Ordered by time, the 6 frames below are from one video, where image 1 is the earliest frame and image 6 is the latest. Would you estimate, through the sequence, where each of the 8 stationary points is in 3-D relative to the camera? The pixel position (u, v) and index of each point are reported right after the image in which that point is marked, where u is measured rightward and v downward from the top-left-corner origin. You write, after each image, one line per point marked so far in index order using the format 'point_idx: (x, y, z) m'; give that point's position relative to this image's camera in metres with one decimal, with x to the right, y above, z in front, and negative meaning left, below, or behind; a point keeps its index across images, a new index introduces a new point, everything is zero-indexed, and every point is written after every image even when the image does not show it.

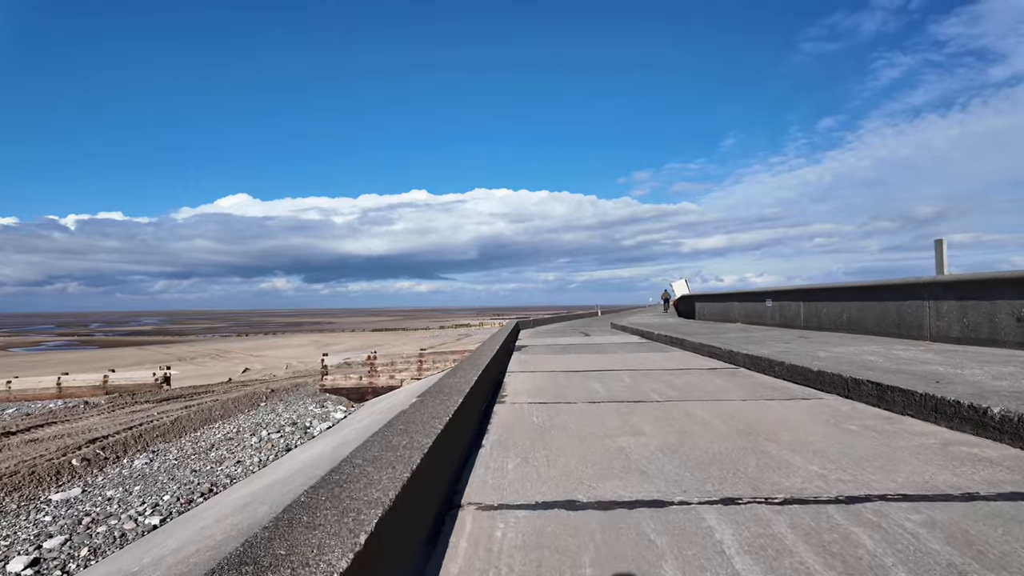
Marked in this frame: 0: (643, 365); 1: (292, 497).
0: (+2.1, -1.2, +10.1) m
1: (-2.1, -2.0, +6.2) m
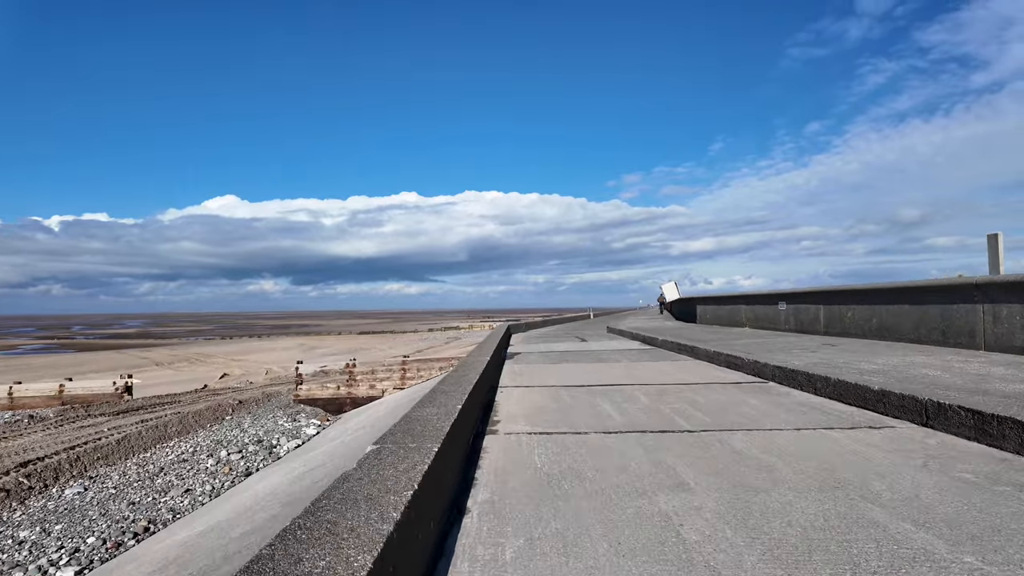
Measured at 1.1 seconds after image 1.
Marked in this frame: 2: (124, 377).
0: (+2.0, -1.2, +8.8) m
1: (-2.2, -2.0, +4.8) m
2: (-11.3, -2.6, +18.7) m
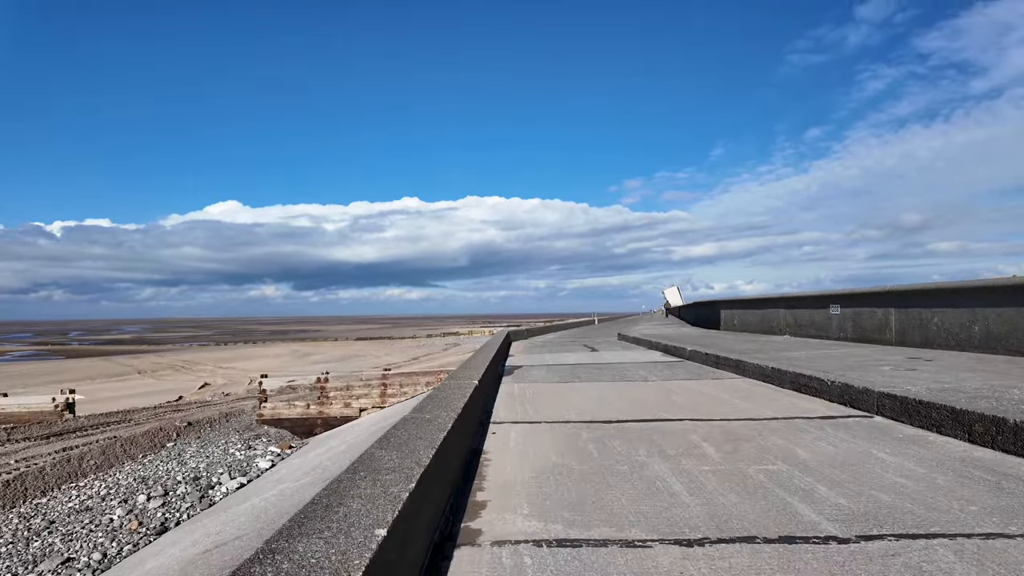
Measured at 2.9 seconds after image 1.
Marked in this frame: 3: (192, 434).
0: (+1.9, -1.2, +6.4) m
1: (-2.2, -2.0, +2.4) m
2: (-11.3, -2.7, +16.3) m
3: (-6.4, -2.9, +12.8) m
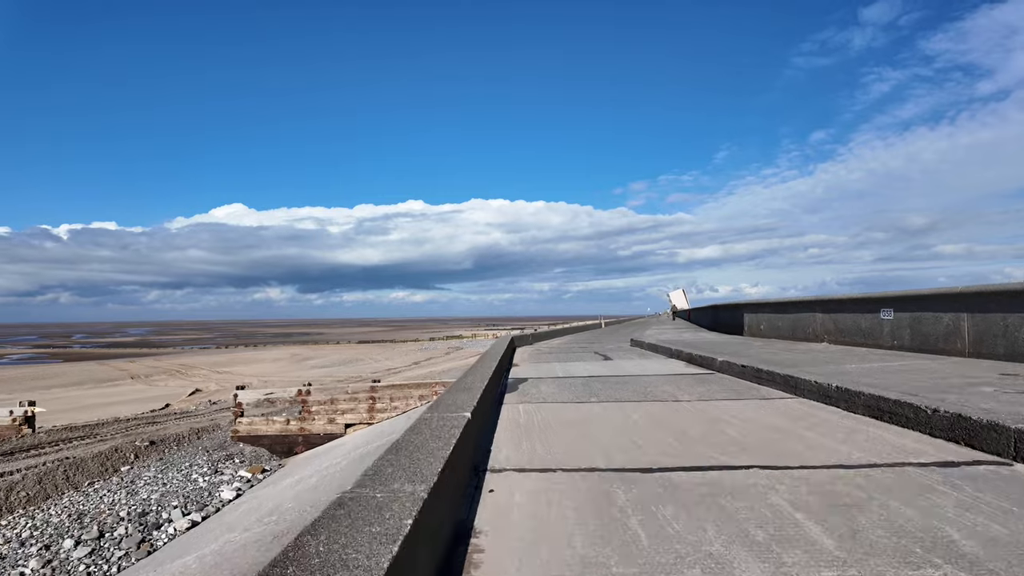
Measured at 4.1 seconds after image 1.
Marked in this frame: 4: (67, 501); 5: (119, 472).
0: (+2.0, -1.2, +4.8) m
1: (-2.2, -1.9, +0.9) m
2: (-11.2, -2.7, +14.8) m
3: (-6.3, -3.0, +11.3) m
4: (-6.0, -2.9, +8.7) m
5: (-6.2, -2.9, +10.2) m
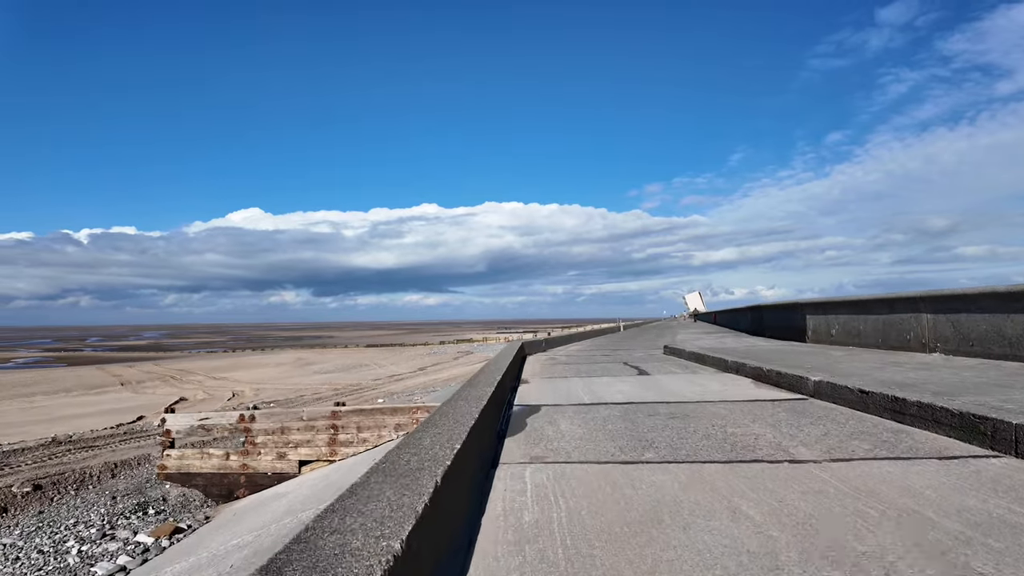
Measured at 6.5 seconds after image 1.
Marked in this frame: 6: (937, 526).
0: (+1.9, -1.0, +1.7) m
1: (-2.3, -1.8, -2.2) m
2: (-11.1, -2.6, +12.0) m
3: (-6.2, -2.8, +8.4) m
4: (-6.0, -2.8, +5.7) m
5: (-6.2, -2.8, +7.2) m
6: (+2.0, -1.1, +3.1) m
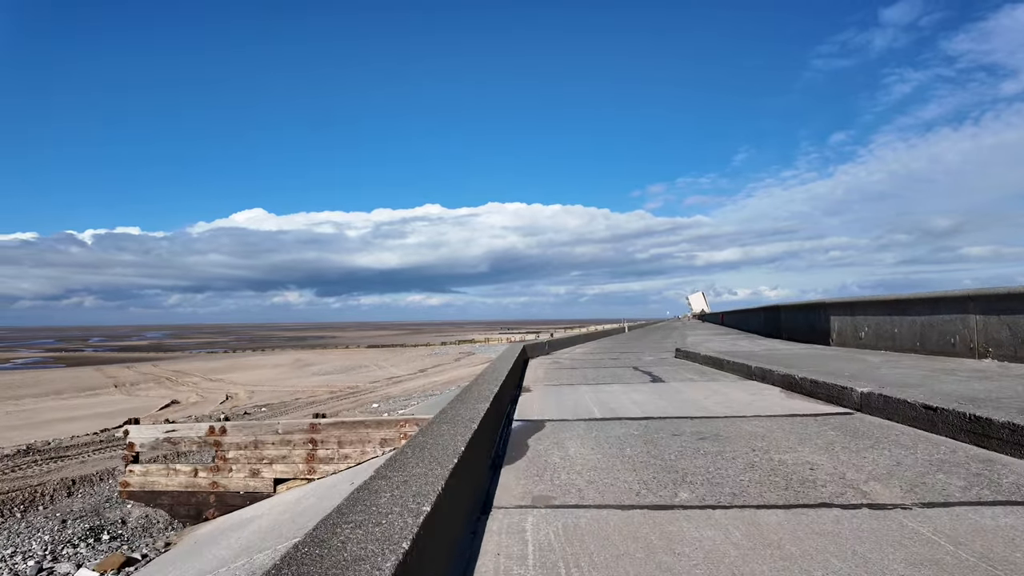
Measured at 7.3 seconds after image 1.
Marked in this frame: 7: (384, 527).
0: (+1.9, -1.0, +0.7) m
1: (-2.4, -1.7, -3.2) m
2: (-11.1, -2.6, +11.0) m
3: (-6.2, -2.8, +7.4) m
4: (-6.0, -2.7, +4.8) m
5: (-6.2, -2.8, +6.2) m
6: (+2.0, -1.1, +2.1) m
7: (-0.5, -0.9, +2.3) m
